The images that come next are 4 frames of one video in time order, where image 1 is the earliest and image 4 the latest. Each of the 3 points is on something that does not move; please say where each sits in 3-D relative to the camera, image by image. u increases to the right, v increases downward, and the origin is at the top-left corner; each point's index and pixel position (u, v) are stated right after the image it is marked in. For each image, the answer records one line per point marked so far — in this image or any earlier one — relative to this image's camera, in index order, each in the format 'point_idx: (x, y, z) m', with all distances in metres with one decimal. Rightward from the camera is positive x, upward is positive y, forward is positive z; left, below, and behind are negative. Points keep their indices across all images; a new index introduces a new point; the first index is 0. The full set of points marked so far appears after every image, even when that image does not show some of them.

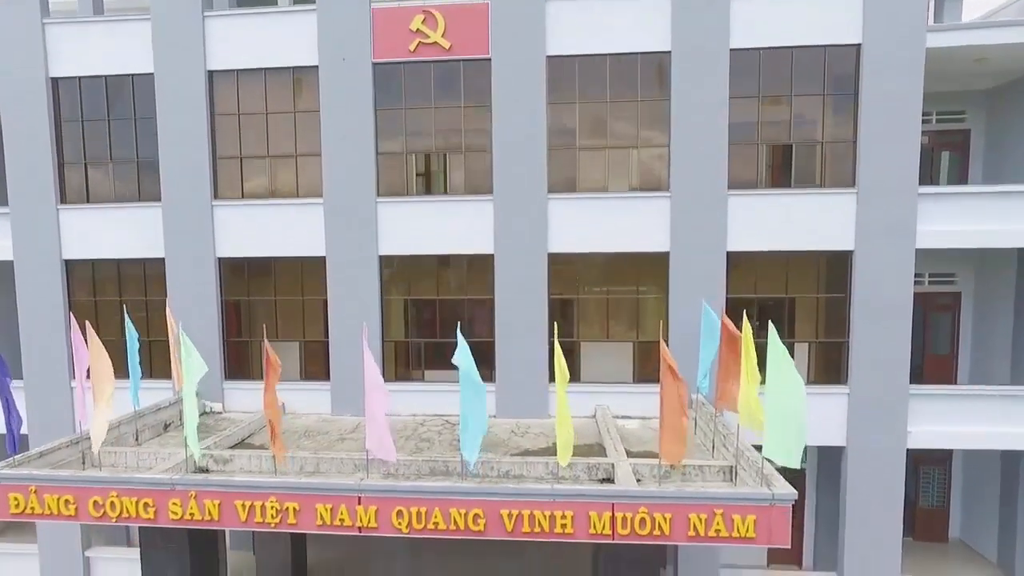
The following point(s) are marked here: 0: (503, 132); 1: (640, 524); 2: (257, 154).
0: (-0.2, +2.8, +10.5) m
1: (+1.4, -2.6, +6.6) m
2: (-4.9, +2.6, +11.2) m
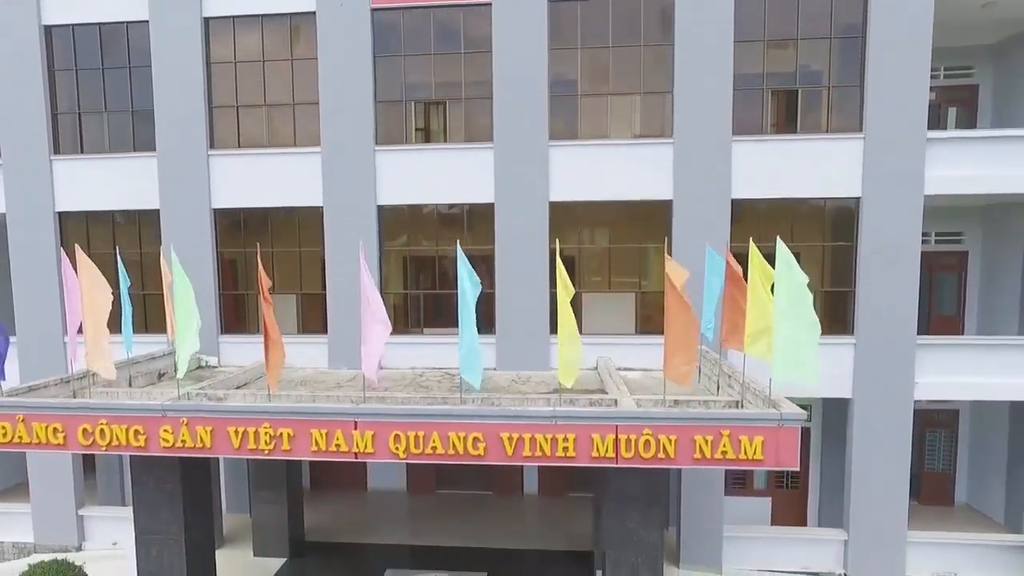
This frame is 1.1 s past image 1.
0: (-0.2, +3.8, +10.3) m
1: (+1.5, -1.7, +6.4) m
2: (-4.9, +3.5, +11.0) m
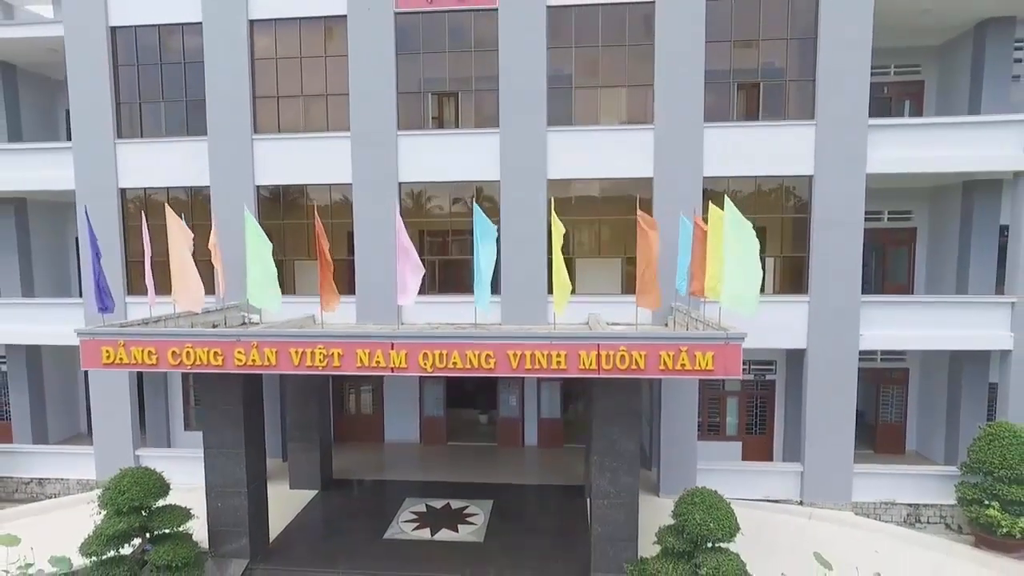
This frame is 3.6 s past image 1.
0: (-0.1, +4.5, +12.0) m
1: (+1.5, -1.0, +8.1) m
2: (-4.9, +4.3, +12.7) m
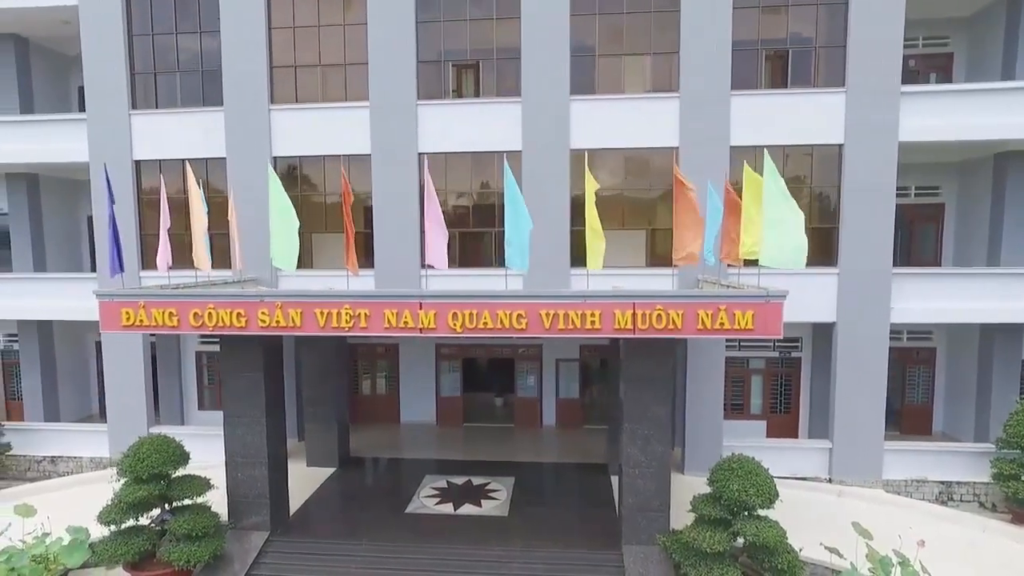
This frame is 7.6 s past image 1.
0: (+0.4, +5.1, +11.8) m
1: (+2.0, -0.4, +7.8) m
2: (-4.4, +4.9, +12.5) m
